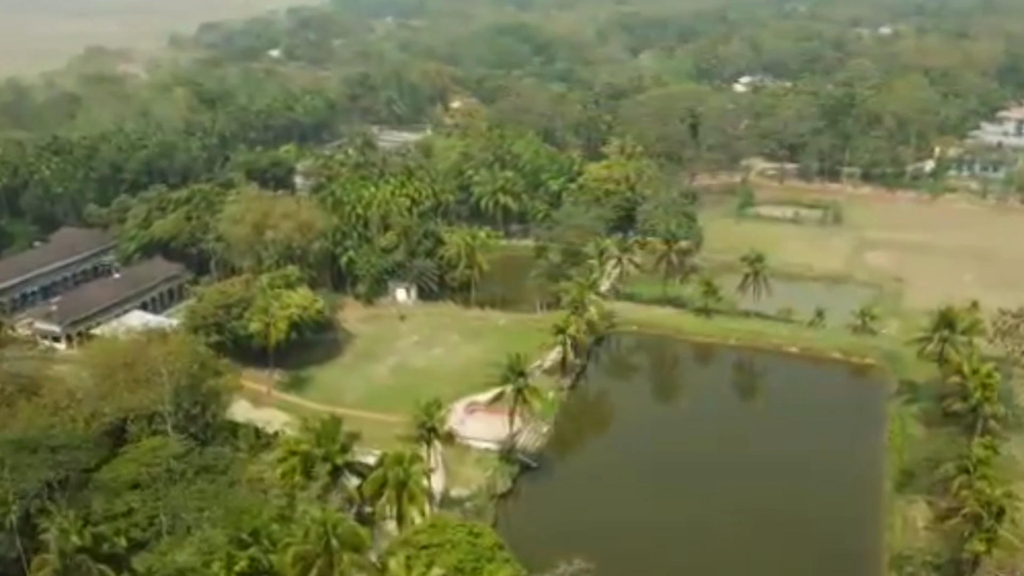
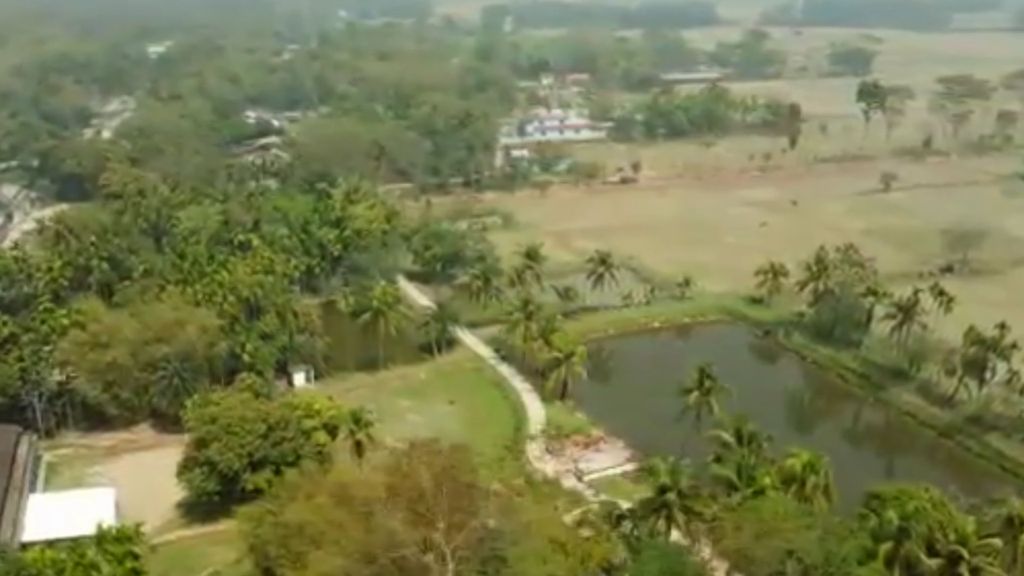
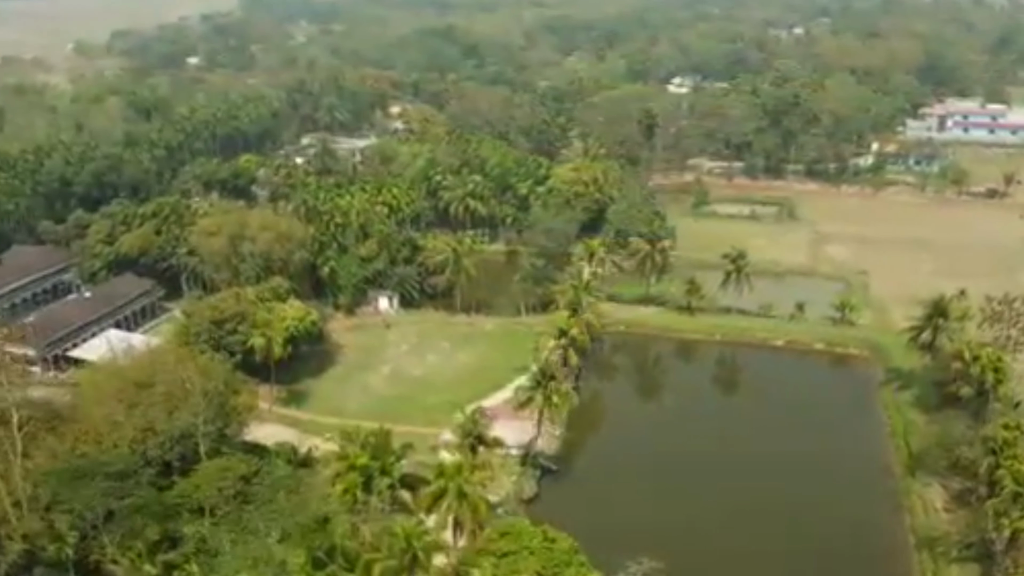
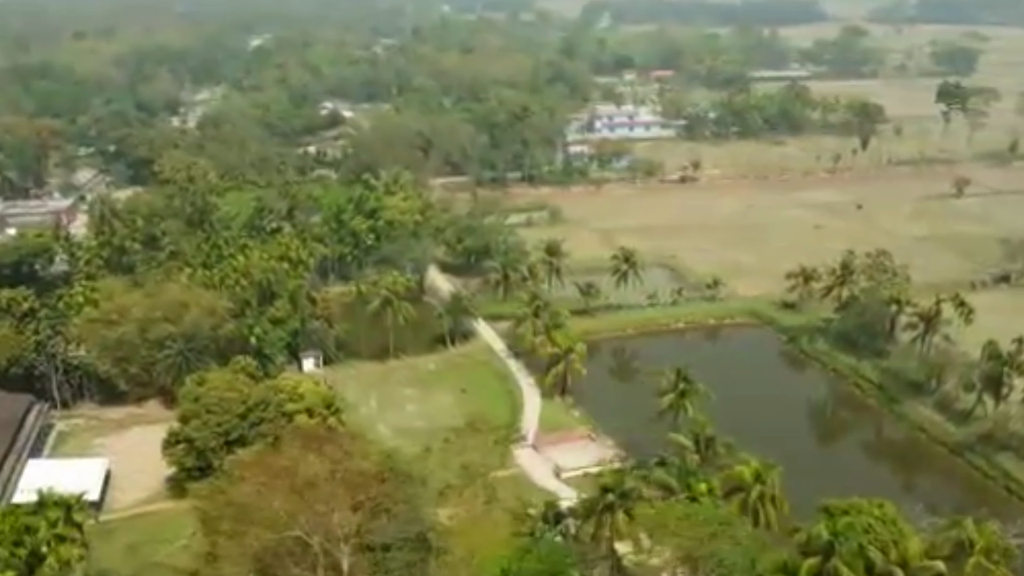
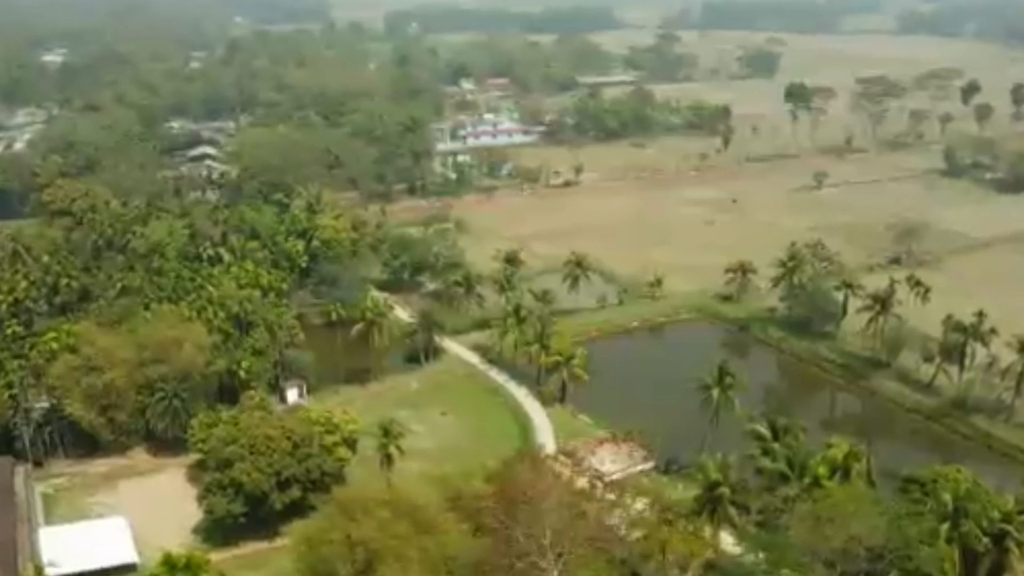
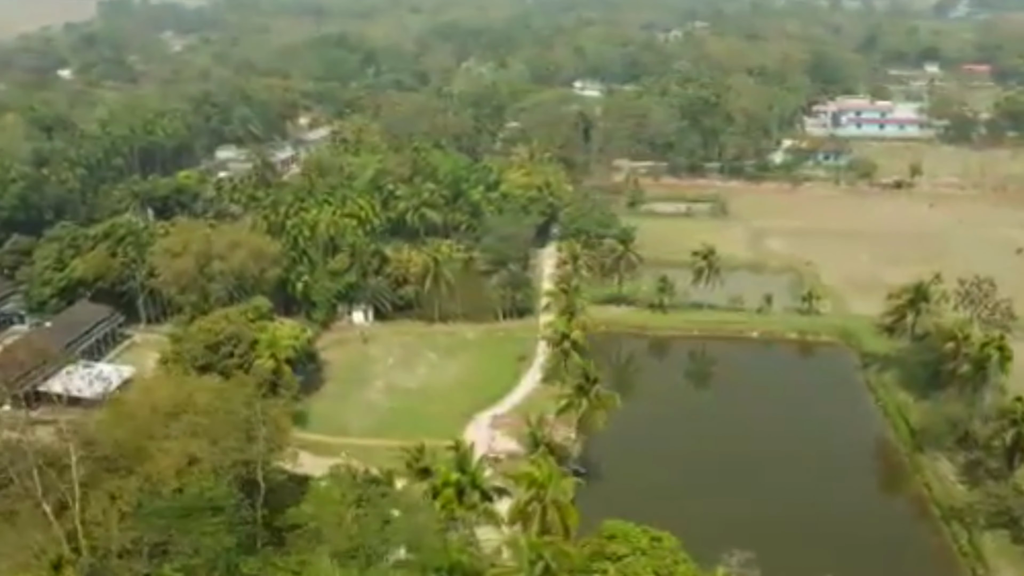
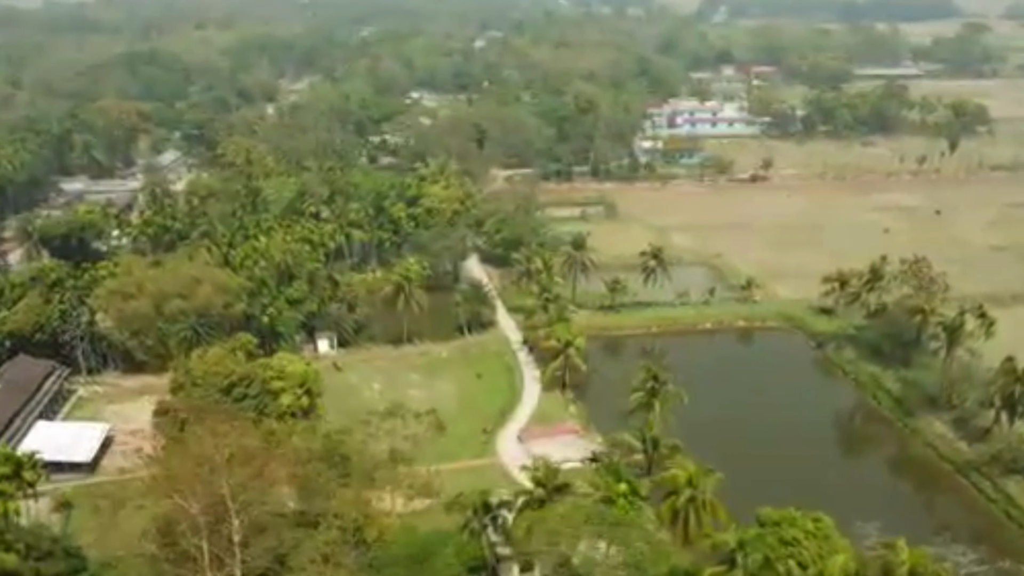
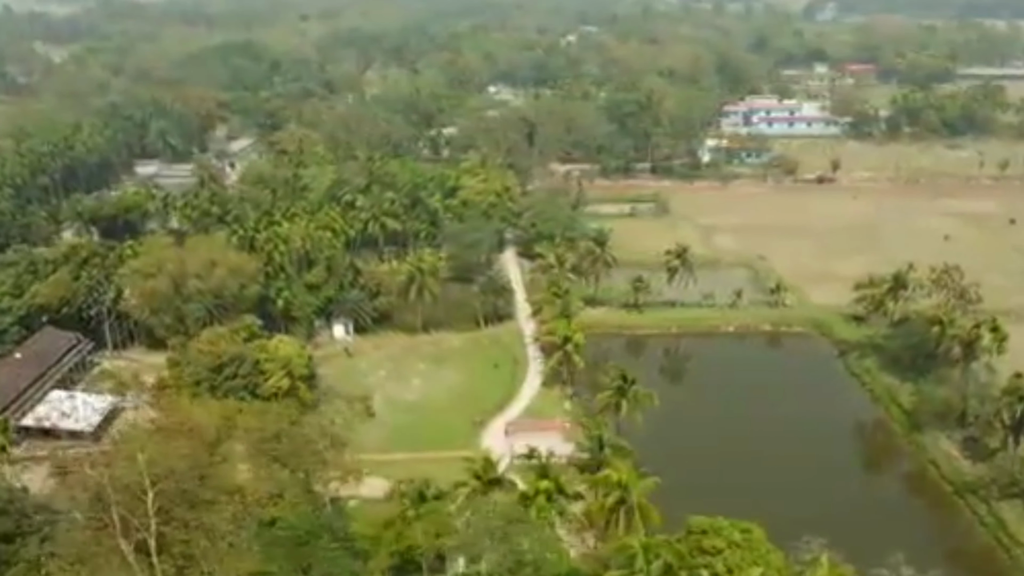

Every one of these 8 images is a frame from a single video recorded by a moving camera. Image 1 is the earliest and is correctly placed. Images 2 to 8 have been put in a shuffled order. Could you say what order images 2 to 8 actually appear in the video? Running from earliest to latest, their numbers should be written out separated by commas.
3, 6, 8, 7, 4, 2, 5
